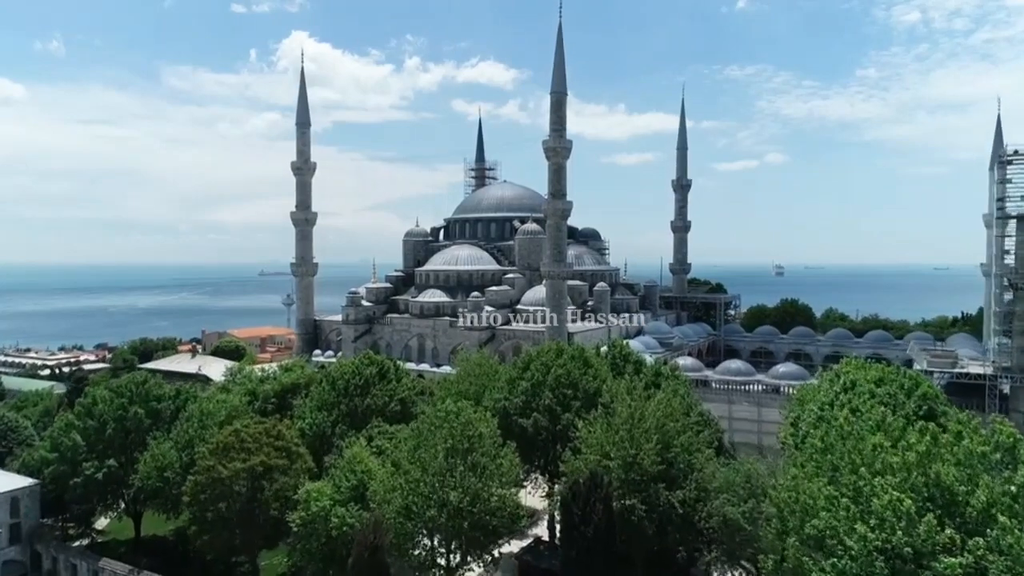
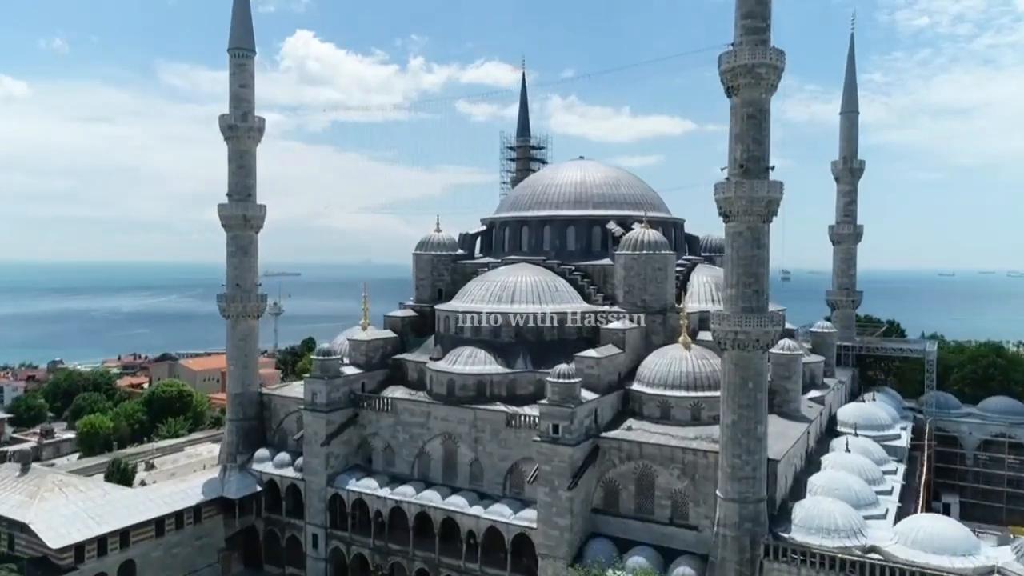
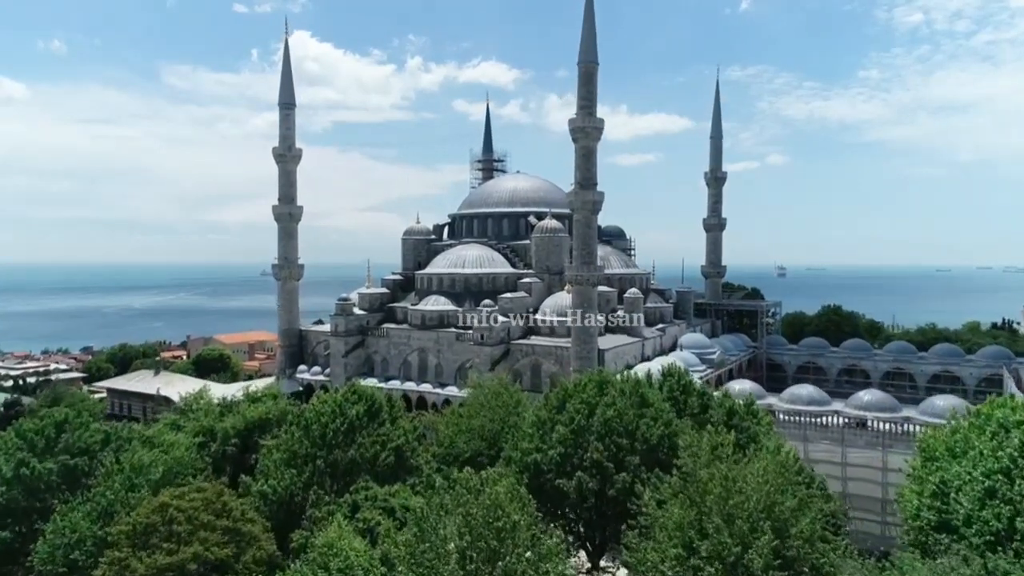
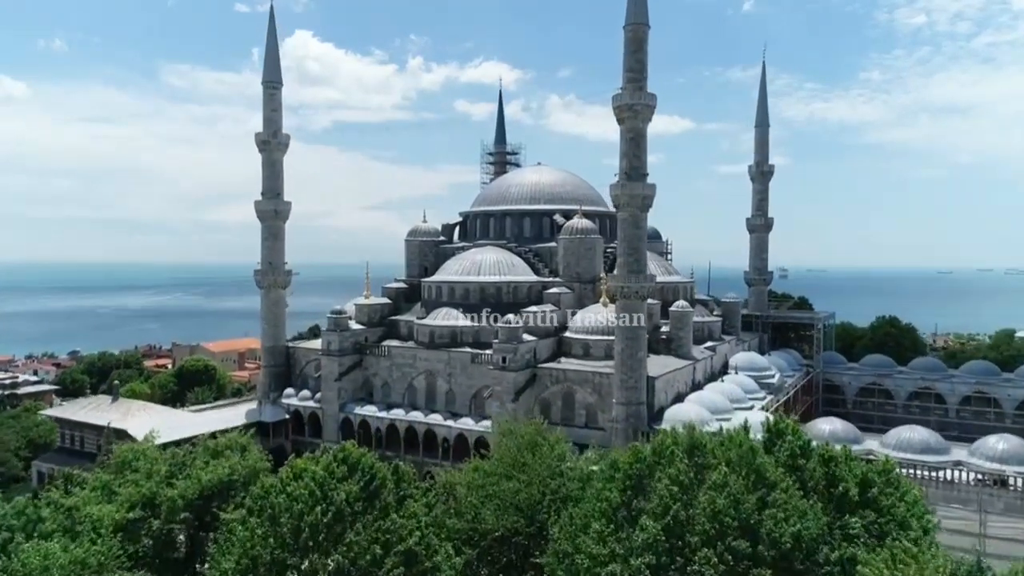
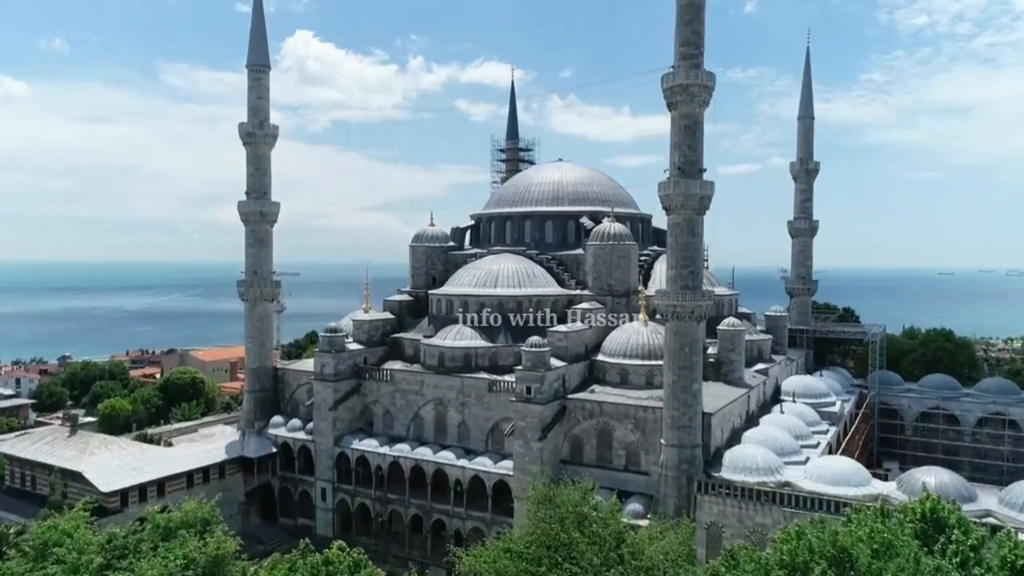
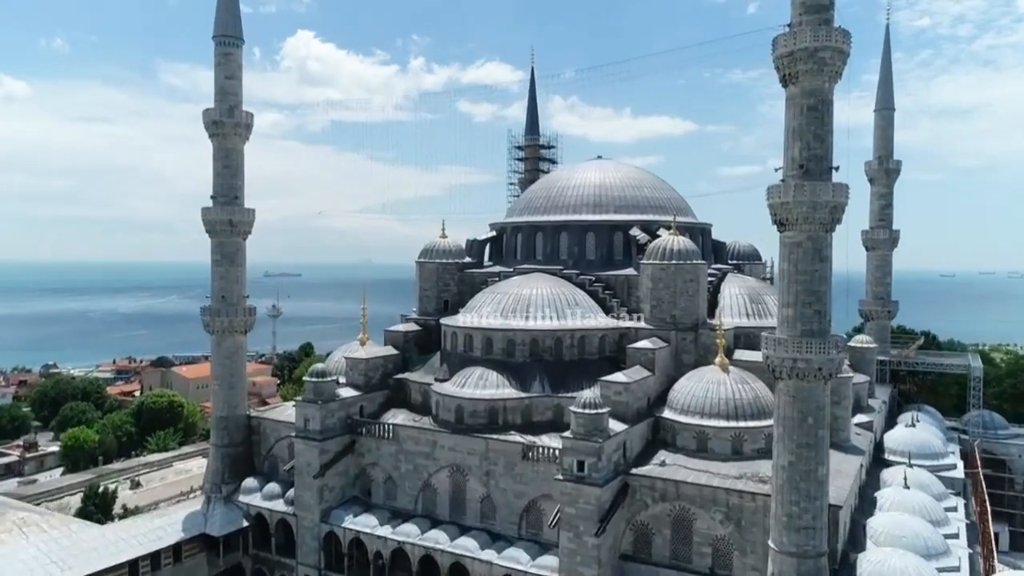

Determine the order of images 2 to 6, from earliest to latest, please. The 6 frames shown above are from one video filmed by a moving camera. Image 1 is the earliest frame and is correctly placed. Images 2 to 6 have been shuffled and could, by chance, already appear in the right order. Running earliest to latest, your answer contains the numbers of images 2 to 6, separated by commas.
3, 4, 5, 2, 6
